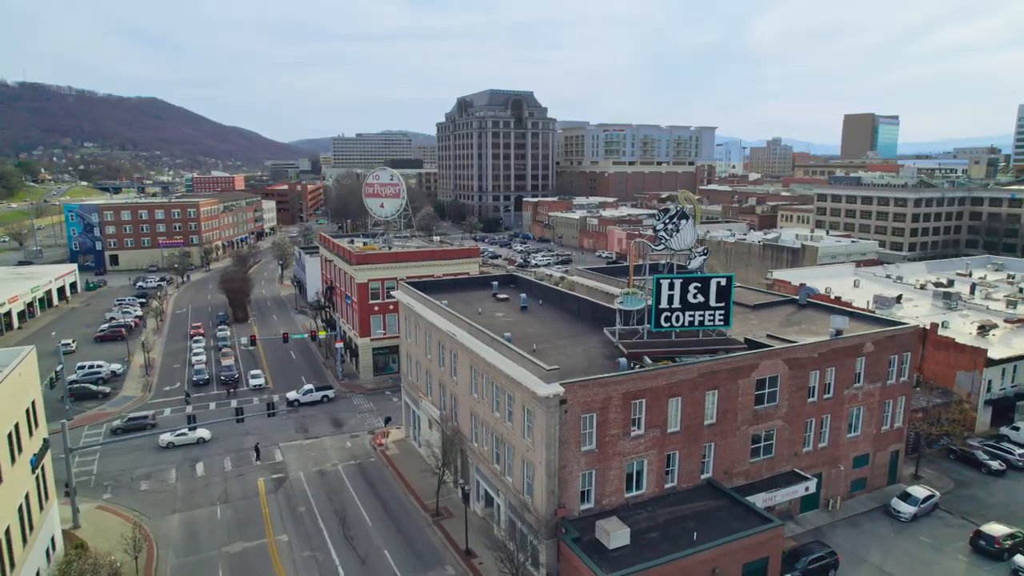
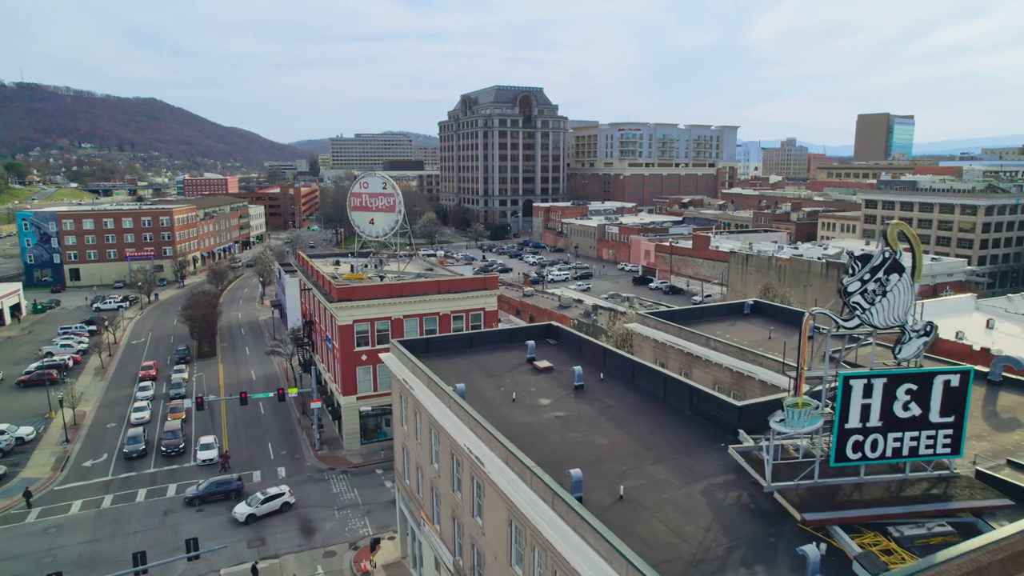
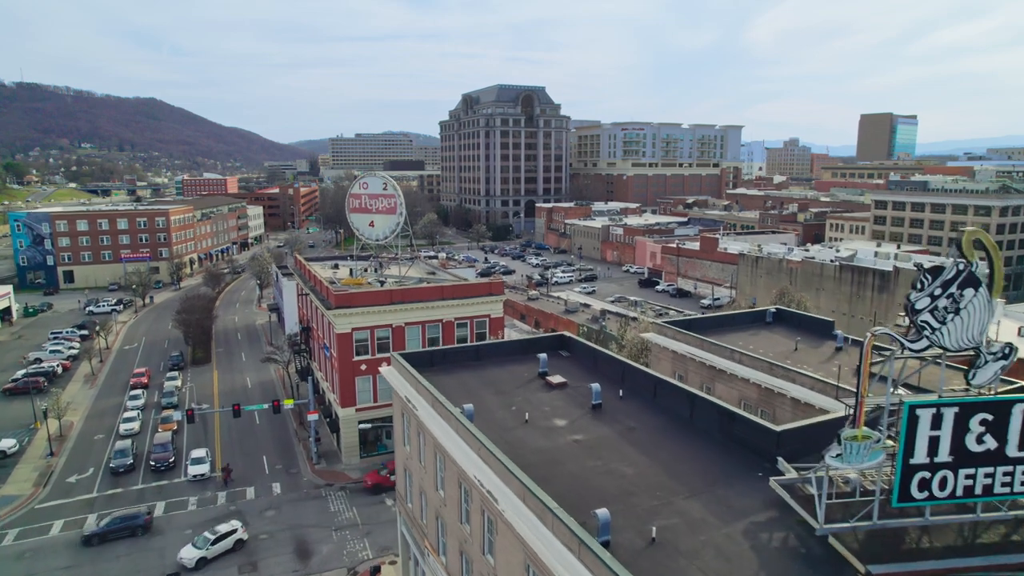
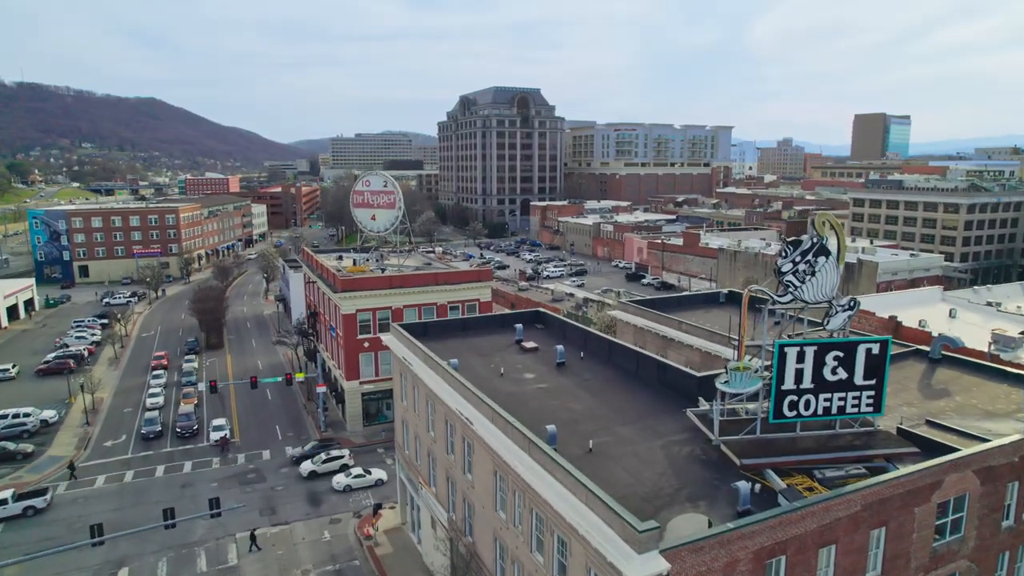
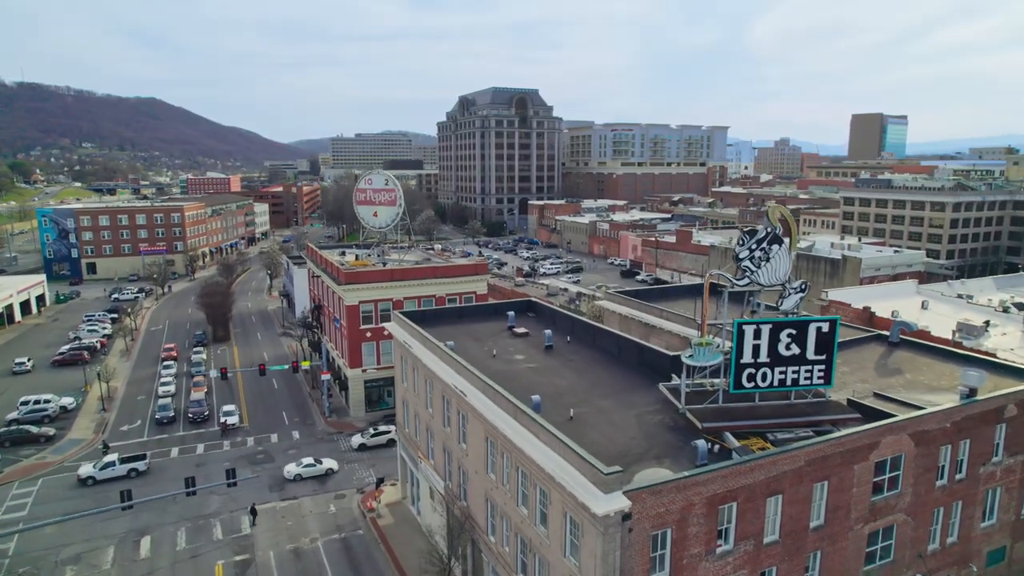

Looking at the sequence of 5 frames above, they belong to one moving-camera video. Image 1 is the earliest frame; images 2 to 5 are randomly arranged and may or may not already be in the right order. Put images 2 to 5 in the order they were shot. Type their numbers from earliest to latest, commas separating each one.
5, 4, 2, 3
